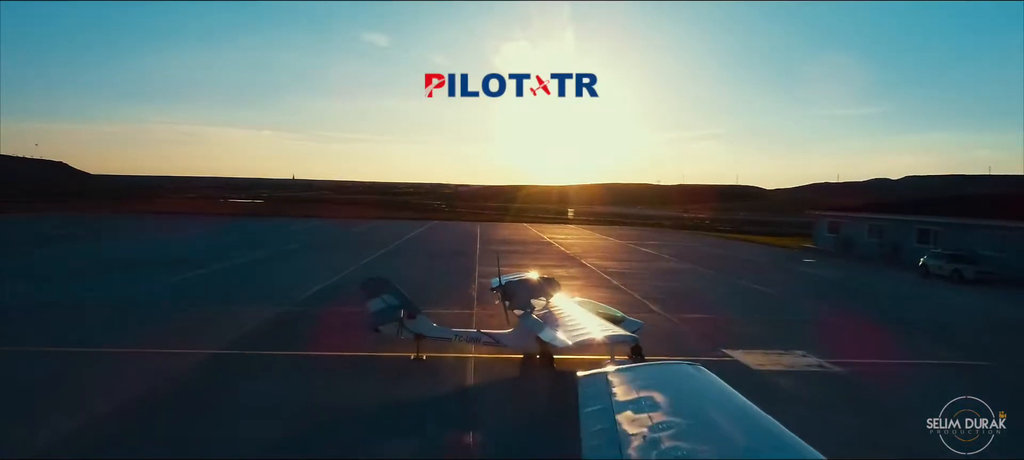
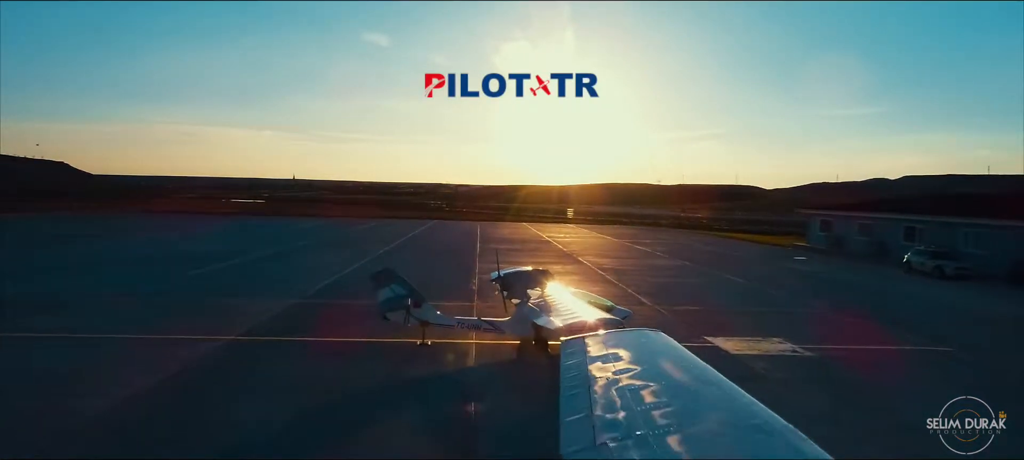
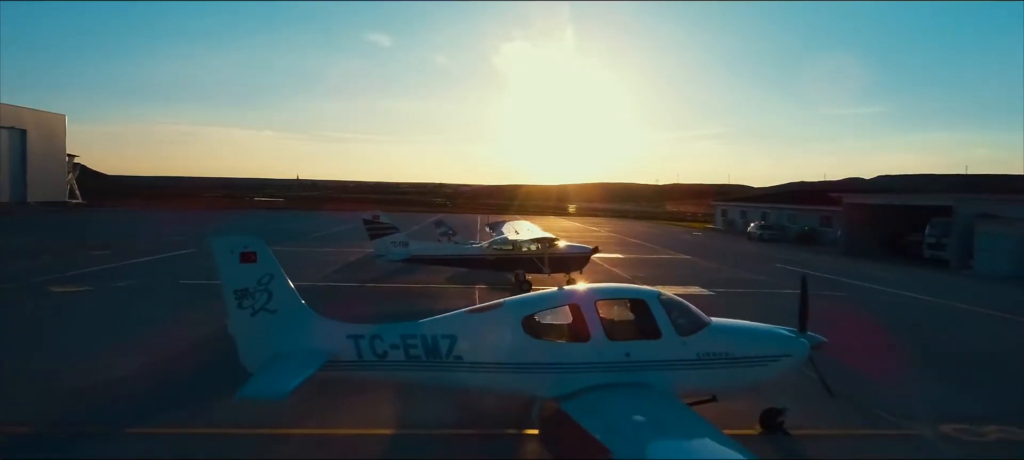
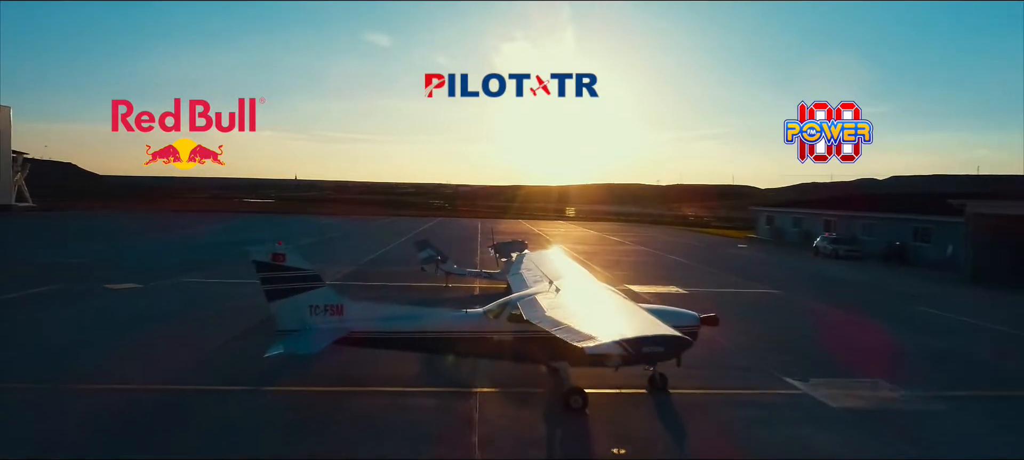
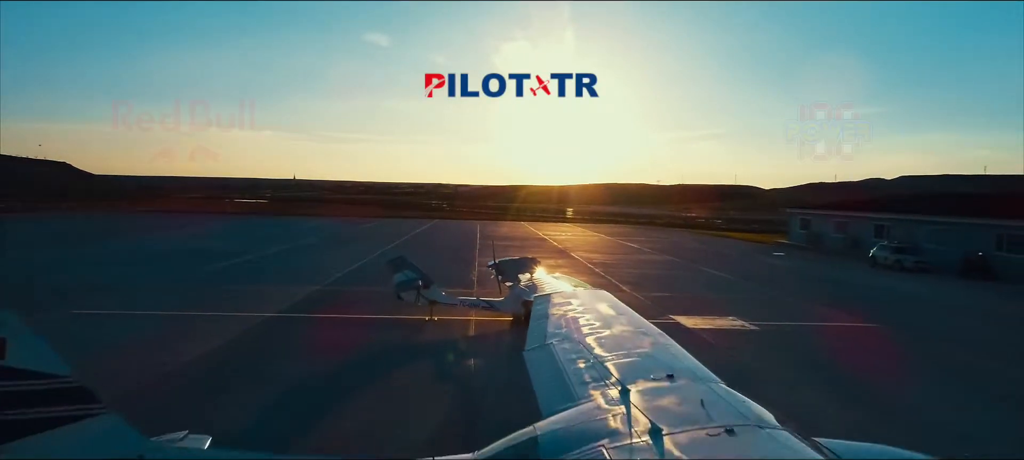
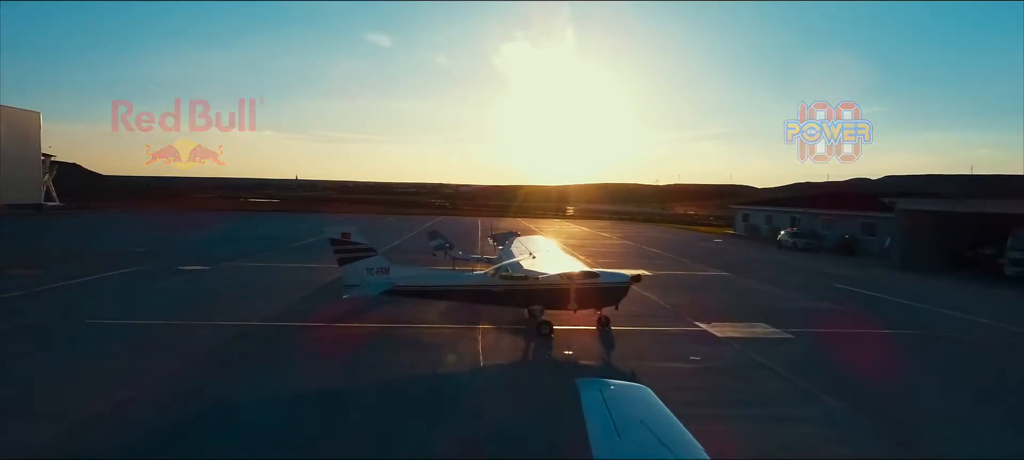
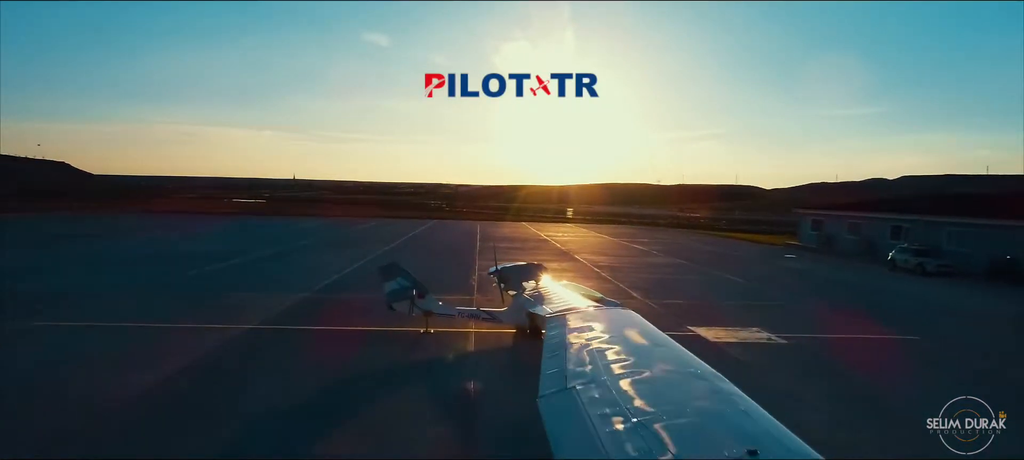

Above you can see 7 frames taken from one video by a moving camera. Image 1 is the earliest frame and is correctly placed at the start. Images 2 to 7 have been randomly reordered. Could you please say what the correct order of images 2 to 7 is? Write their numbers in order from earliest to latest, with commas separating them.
2, 7, 5, 4, 6, 3
